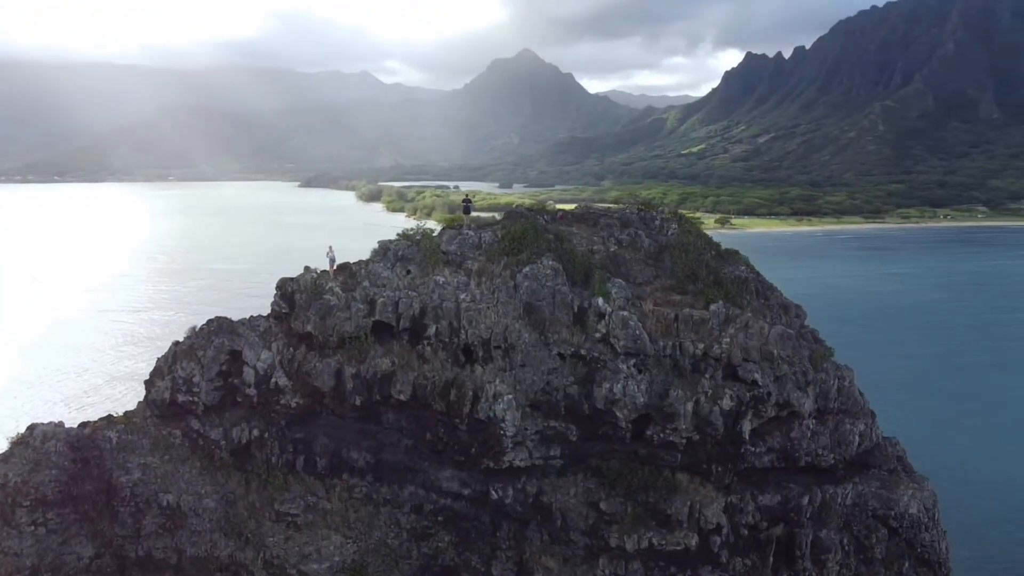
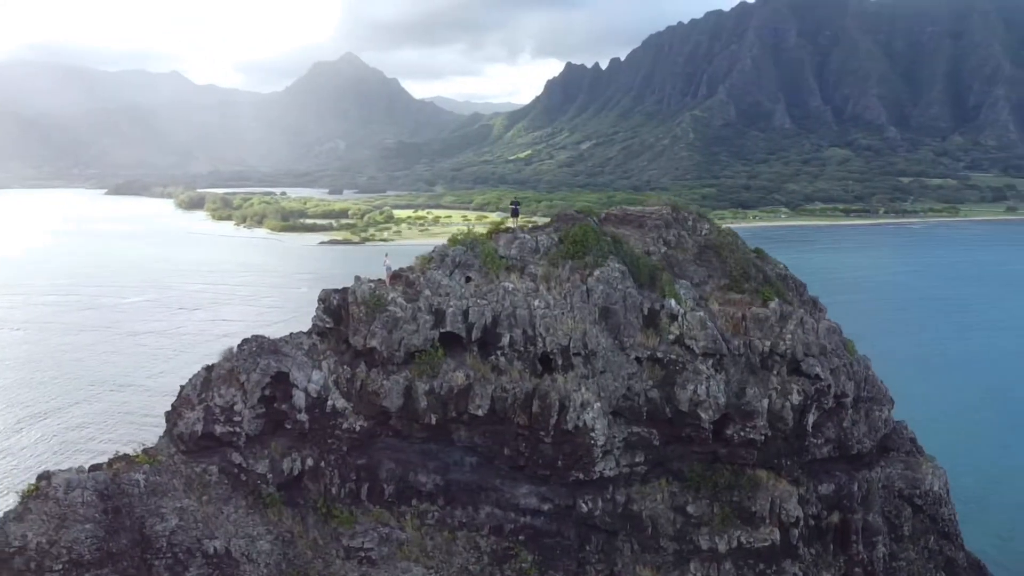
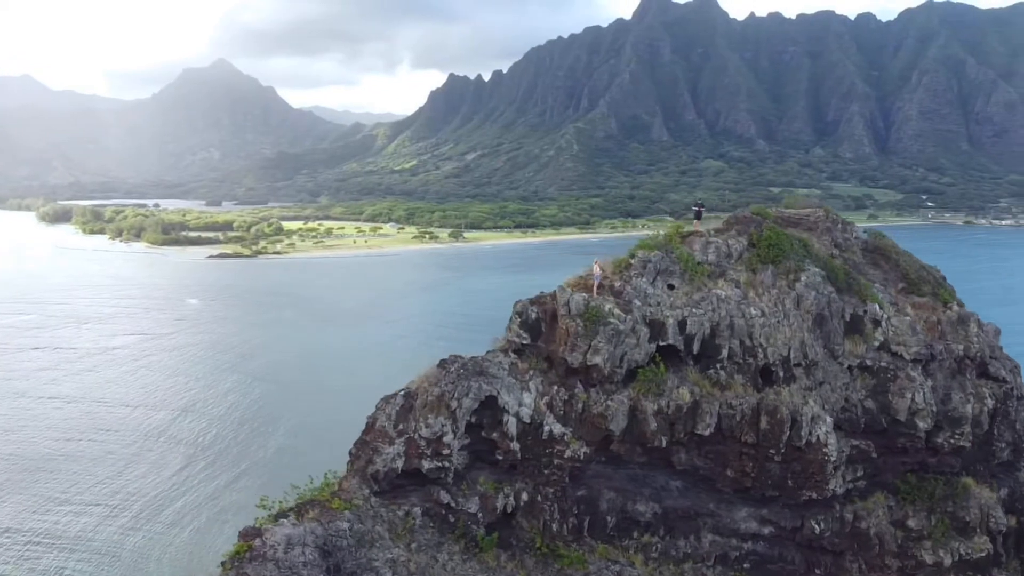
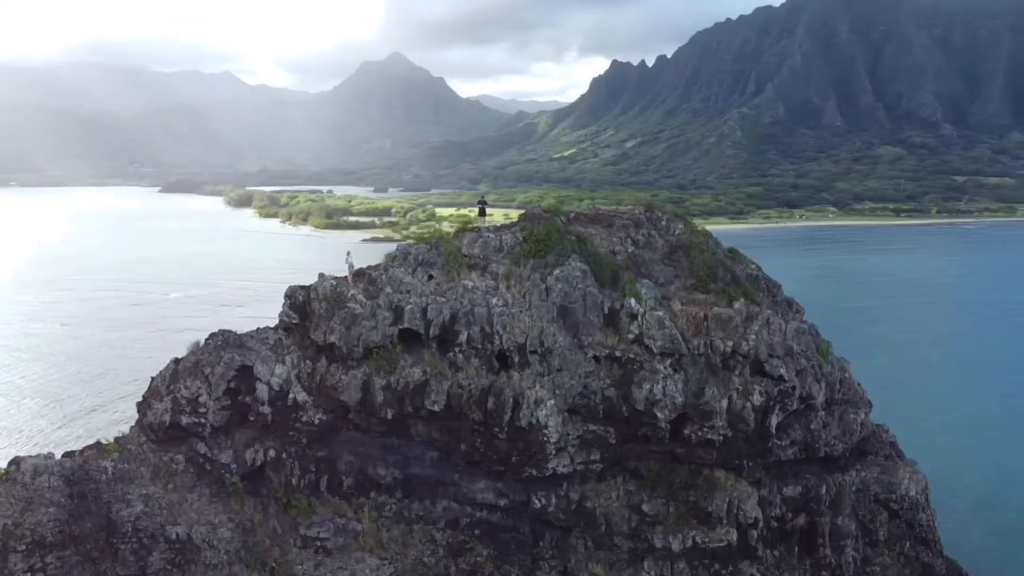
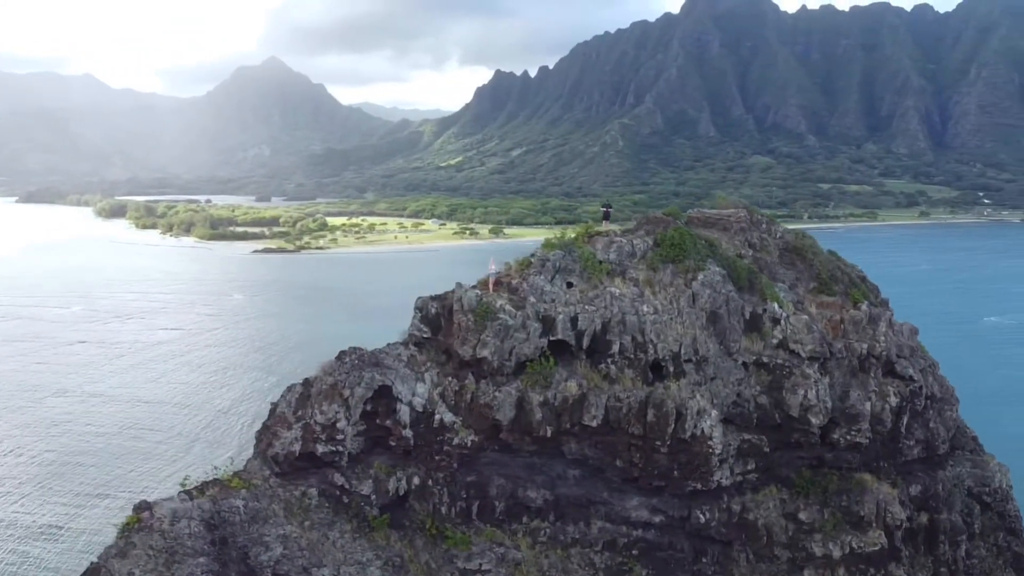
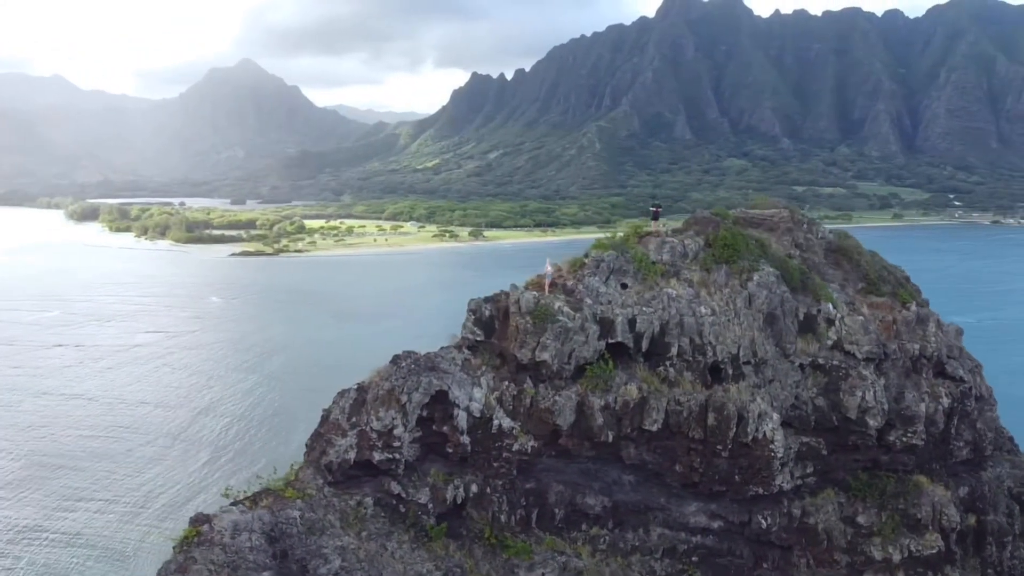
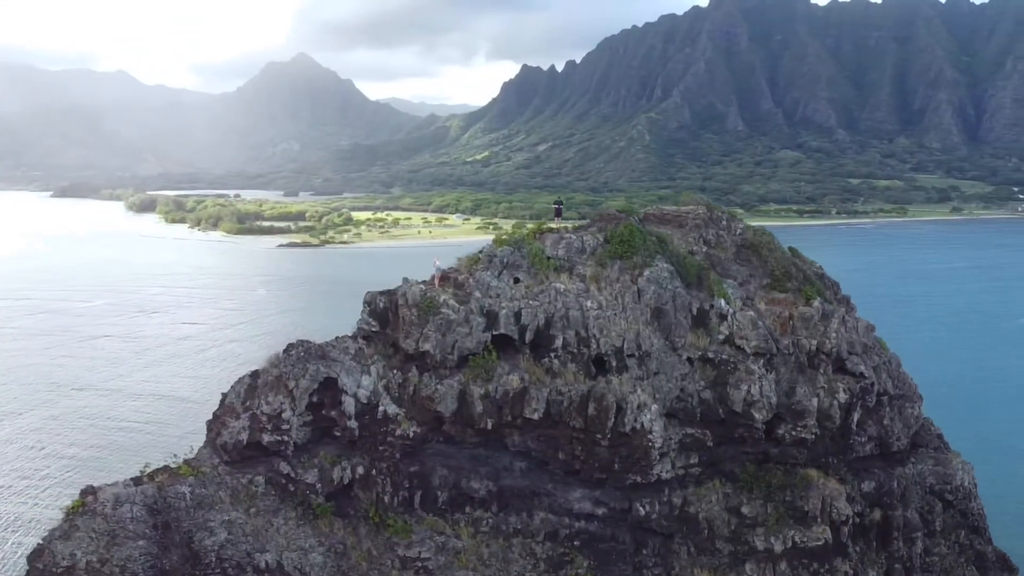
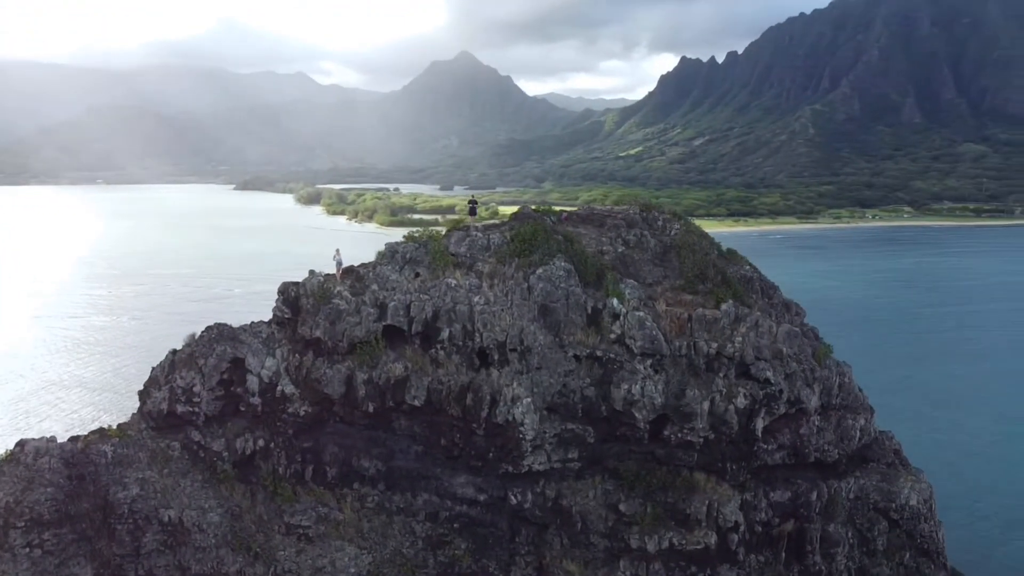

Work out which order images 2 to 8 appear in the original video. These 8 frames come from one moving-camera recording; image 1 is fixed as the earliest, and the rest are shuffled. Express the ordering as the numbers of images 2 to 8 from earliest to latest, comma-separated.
8, 4, 2, 7, 5, 6, 3
